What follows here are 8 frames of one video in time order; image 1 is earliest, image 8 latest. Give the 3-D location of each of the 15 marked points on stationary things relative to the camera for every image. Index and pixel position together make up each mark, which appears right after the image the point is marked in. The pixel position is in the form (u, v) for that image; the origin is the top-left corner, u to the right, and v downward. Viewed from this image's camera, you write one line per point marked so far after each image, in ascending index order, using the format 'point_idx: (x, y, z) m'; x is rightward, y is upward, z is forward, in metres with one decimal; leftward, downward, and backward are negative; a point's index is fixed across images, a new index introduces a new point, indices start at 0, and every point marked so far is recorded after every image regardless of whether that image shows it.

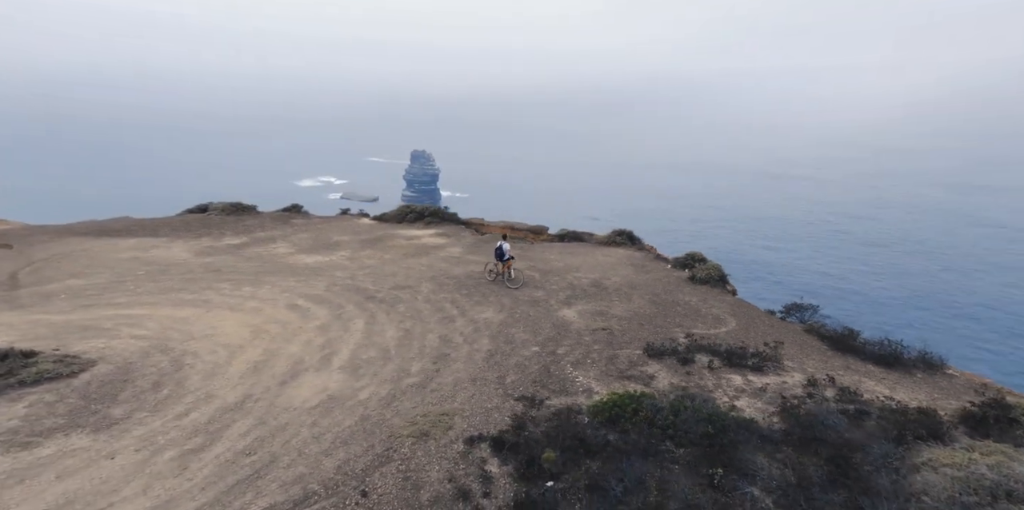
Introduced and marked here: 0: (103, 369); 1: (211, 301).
0: (-8.8, -2.4, +10.9) m
1: (-9.7, -1.5, +16.0) m
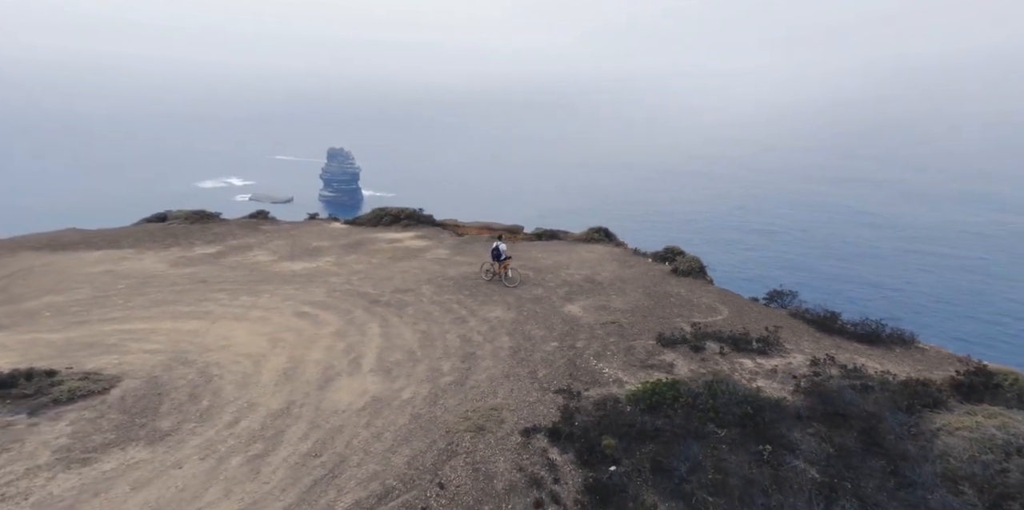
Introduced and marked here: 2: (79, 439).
0: (-7.8, -2.6, +10.3) m
1: (-9.2, -1.8, +15.3) m
2: (-7.1, -3.0, +8.4) m
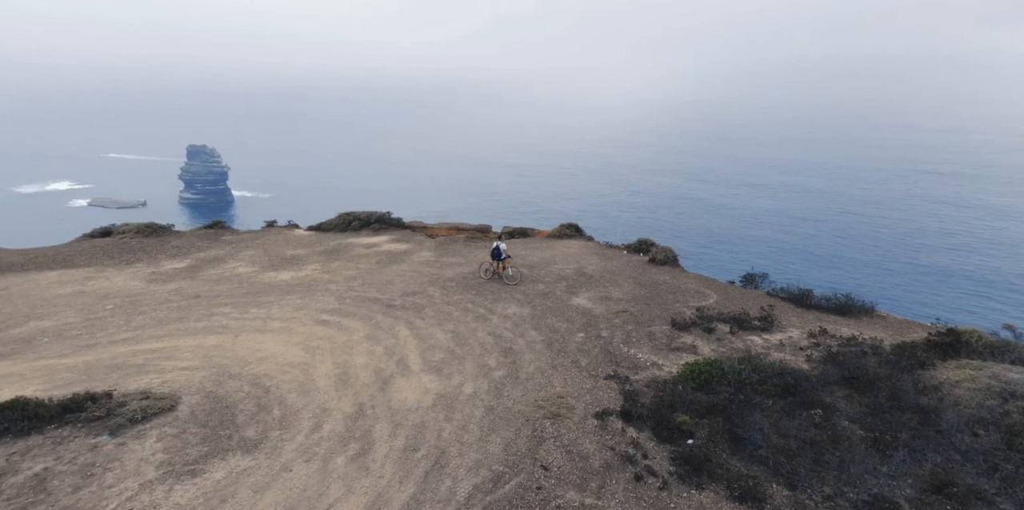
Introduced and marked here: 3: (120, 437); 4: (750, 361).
0: (-6.3, -2.9, +9.8) m
1: (-8.3, -2.1, +14.7) m
2: (-5.4, -3.2, +8.0) m
3: (-6.5, -3.0, +8.3) m
4: (+6.1, -2.8, +12.8) m
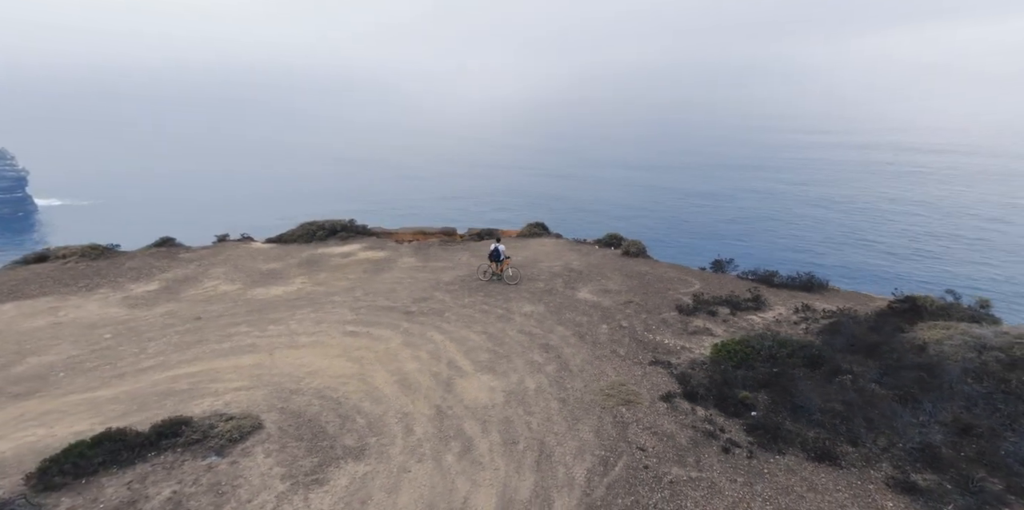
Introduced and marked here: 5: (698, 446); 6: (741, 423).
0: (-4.6, -3.2, +9.6) m
1: (-7.3, -2.5, +14.1) m
2: (-3.5, -3.4, +7.9) m
3: (-4.6, -3.3, +8.0) m
4: (+7.3, -2.4, +14.0) m
5: (+3.4, -3.5, +8.8) m
6: (+4.5, -3.3, +9.7) m
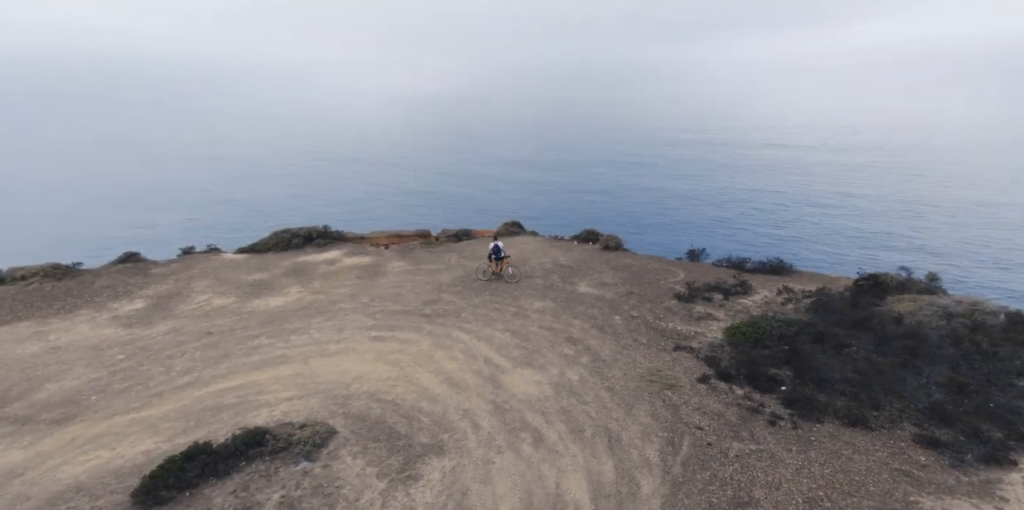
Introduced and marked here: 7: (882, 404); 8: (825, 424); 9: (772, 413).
0: (-3.3, -3.3, +9.7) m
1: (-6.5, -2.8, +14.0) m
2: (-2.1, -3.5, +8.2) m
3: (-3.2, -3.5, +8.2) m
4: (+8.1, -2.0, +15.2) m
5: (+4.7, -3.3, +9.7) m
6: (+5.8, -3.1, +10.7) m
7: (+8.1, -3.3, +10.7) m
8: (+6.2, -3.3, +9.6) m
9: (+5.4, -3.2, +9.9) m
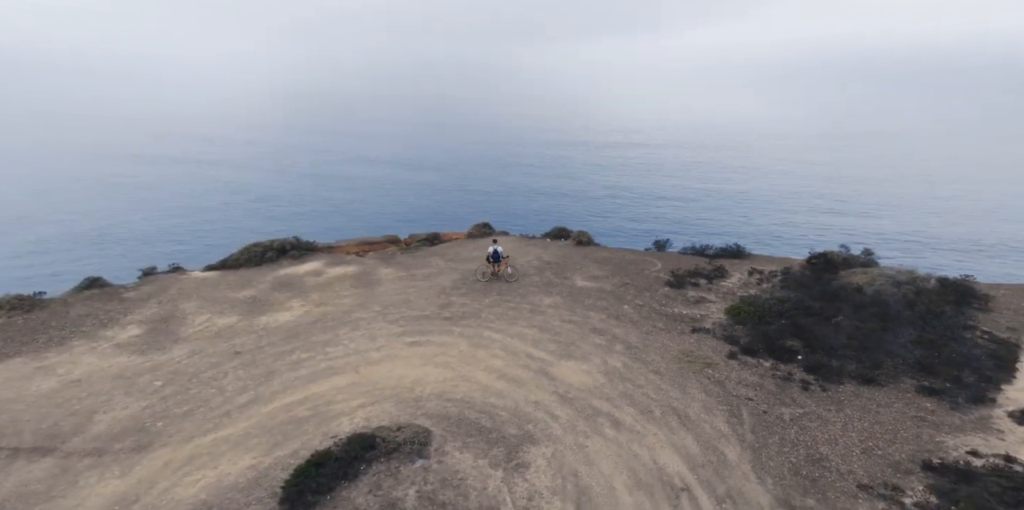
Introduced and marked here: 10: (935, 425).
0: (-1.7, -3.6, +10.5) m
1: (-5.3, -3.2, +14.4) m
2: (-0.3, -3.7, +9.1) m
3: (-1.4, -3.7, +9.0) m
4: (+8.9, -1.5, +17.2) m
5: (+6.3, -3.0, +11.3) m
6: (+7.2, -2.8, +12.4) m
7: (+9.5, -2.8, +12.7) m
8: (+7.8, -3.0, +11.4) m
9: (+6.9, -2.9, +11.6) m
10: (+8.6, -3.4, +9.9) m
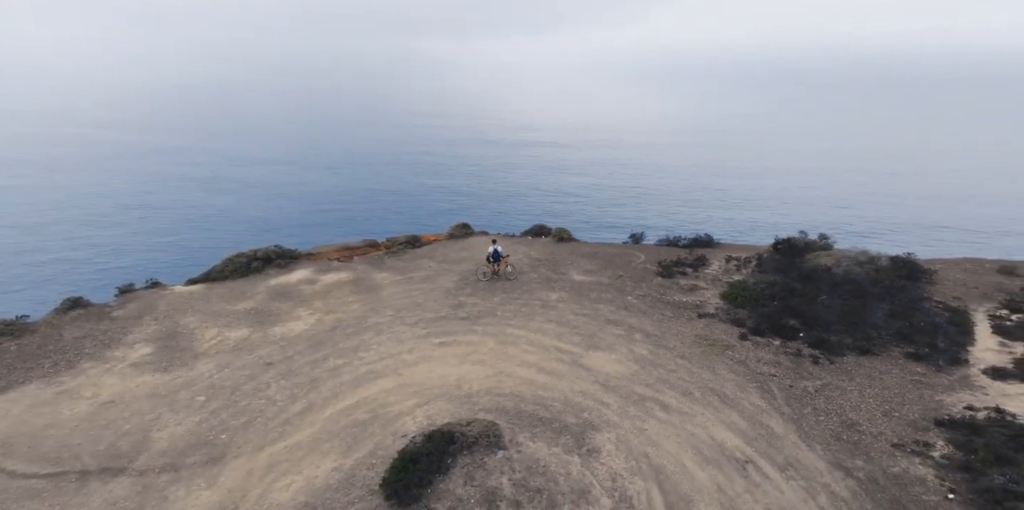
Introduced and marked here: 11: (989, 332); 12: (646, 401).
0: (-0.5, -3.7, +11.4) m
1: (-4.4, -3.5, +15.1) m
2: (+1.1, -3.8, +10.1) m
3: (0.0, -3.9, +10.0) m
4: (+9.5, -1.1, +18.9) m
5: (+7.4, -2.8, +12.9) m
6: (+8.2, -2.5, +14.0) m
7: (+10.5, -2.4, +14.5) m
8: (+8.9, -2.7, +13.1) m
9: (+8.0, -2.6, +13.2) m
10: (+9.8, -3.1, +11.6) m
11: (+17.1, -2.7, +17.8) m
12: (+3.2, -3.4, +11.6) m
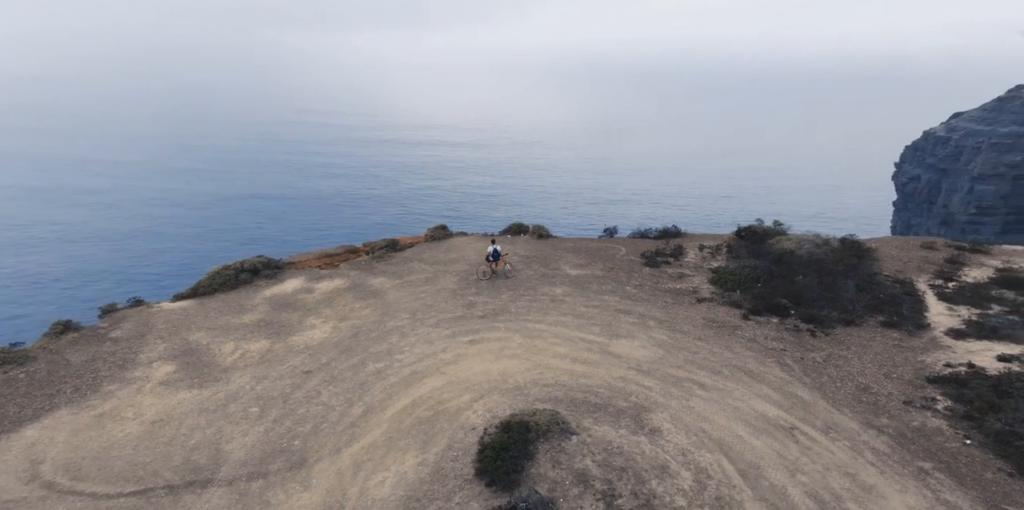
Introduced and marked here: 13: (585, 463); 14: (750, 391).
0: (+0.9, -3.8, +12.9) m
1: (-3.3, -3.8, +16.2) m
2: (+2.5, -3.8, +11.8) m
3: (+1.5, -4.0, +11.5) m
4: (+10.1, -0.6, +21.2) m
5: (+8.6, -2.5, +15.0) m
6: (+9.3, -2.1, +16.2) m
7: (+11.5, -1.9, +16.9) m
8: (+10.0, -2.3, +15.4) m
9: (+9.1, -2.3, +15.4) m
10: (+11.1, -2.6, +14.0) m
11: (+17.8, -1.8, +20.7) m
12: (+4.5, -3.4, +13.4) m
13: (+1.3, -4.2, +10.6) m
14: (+5.9, -3.3, +12.9) m
